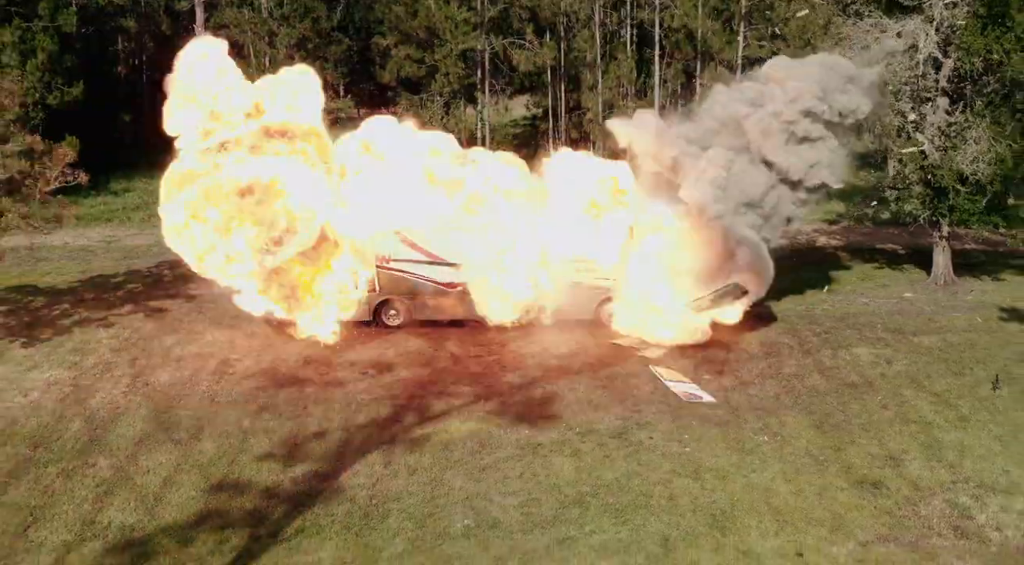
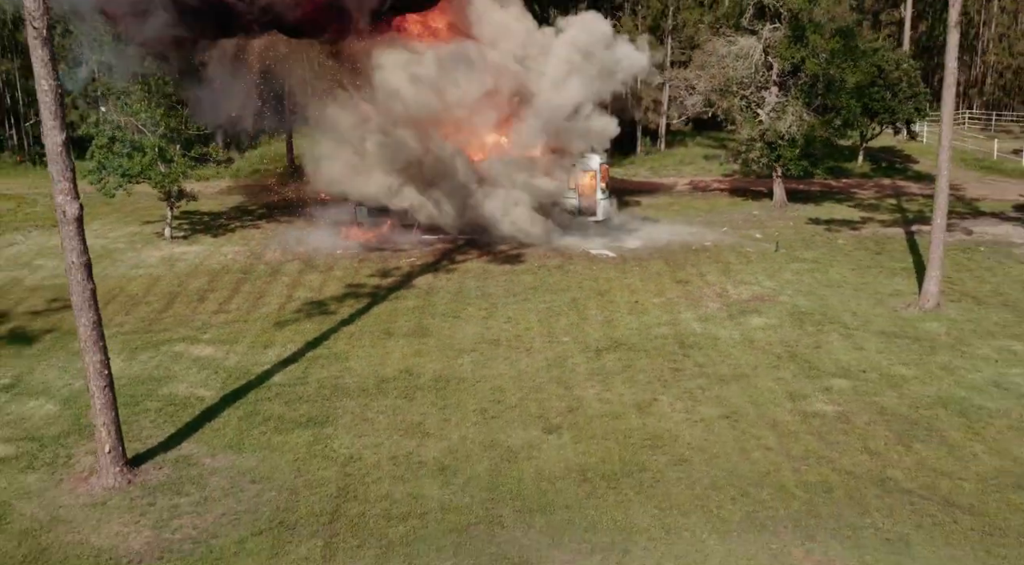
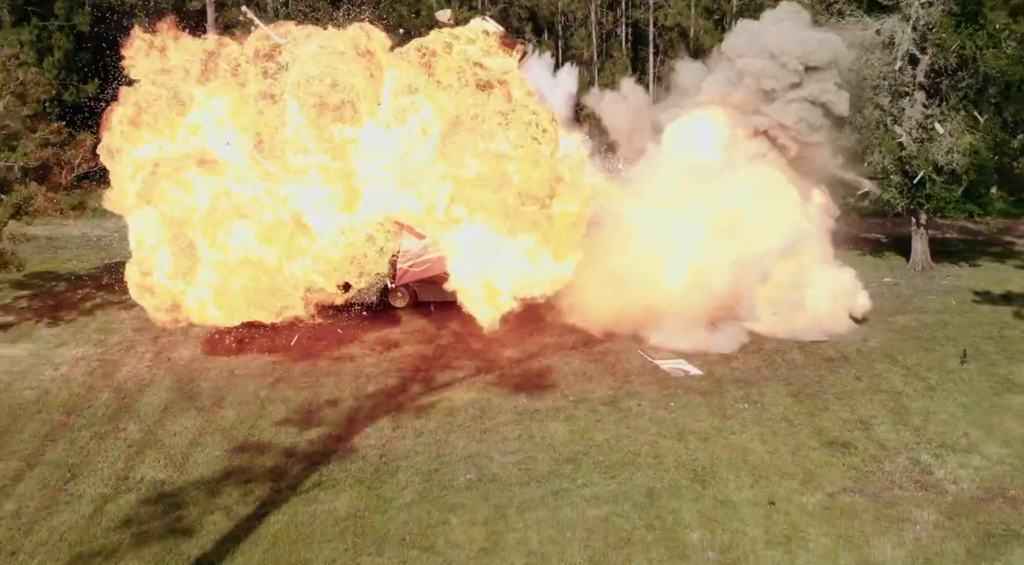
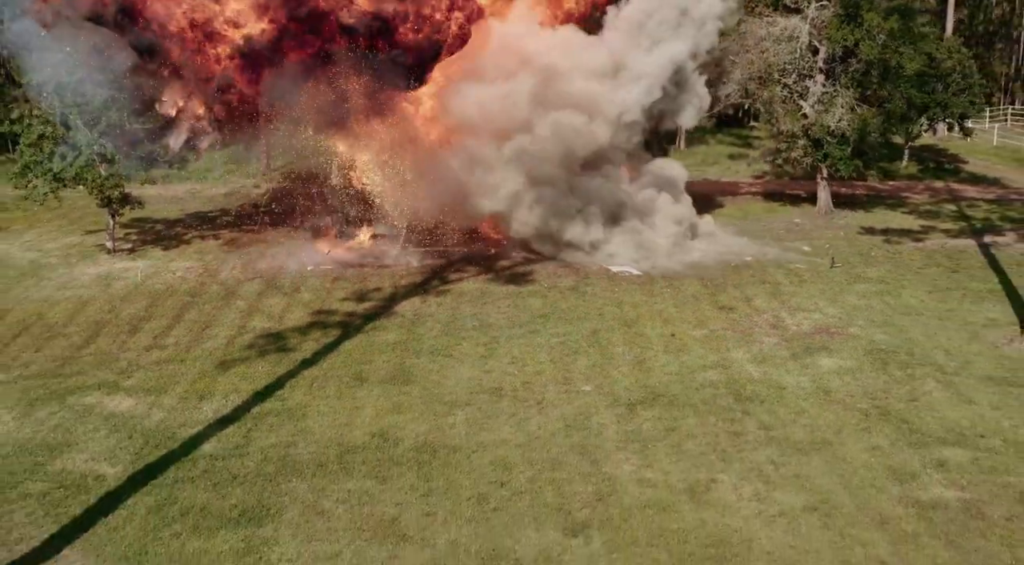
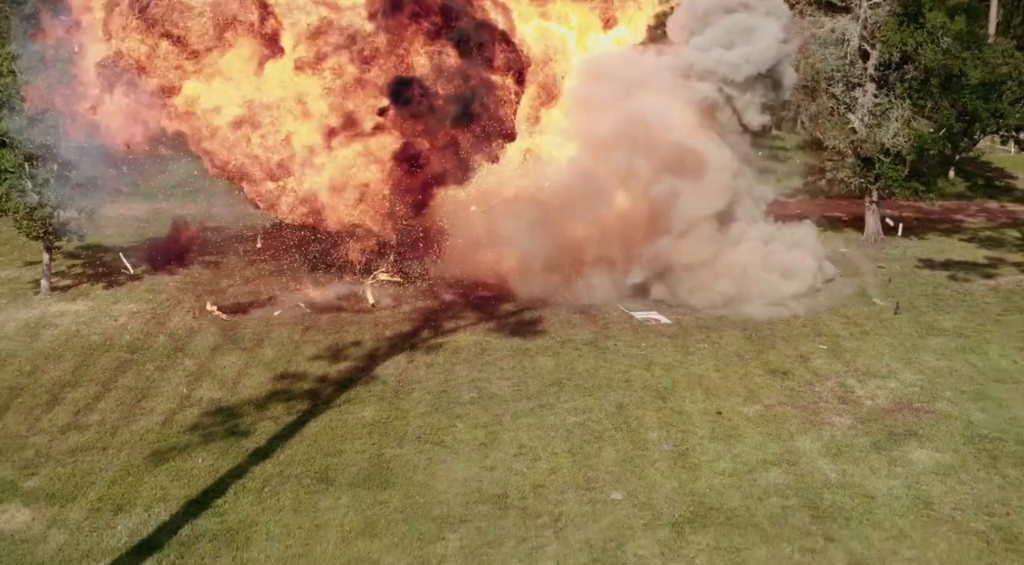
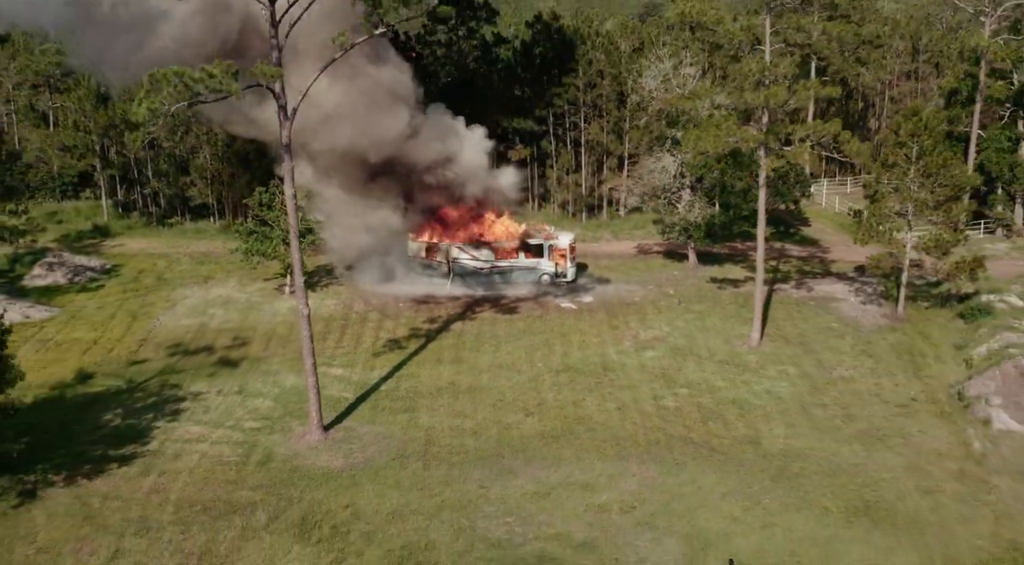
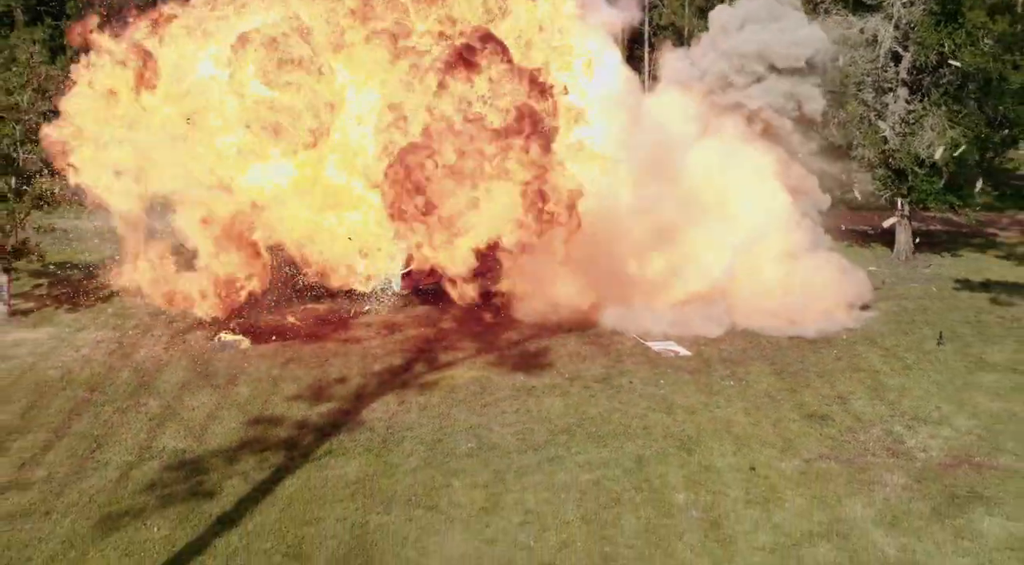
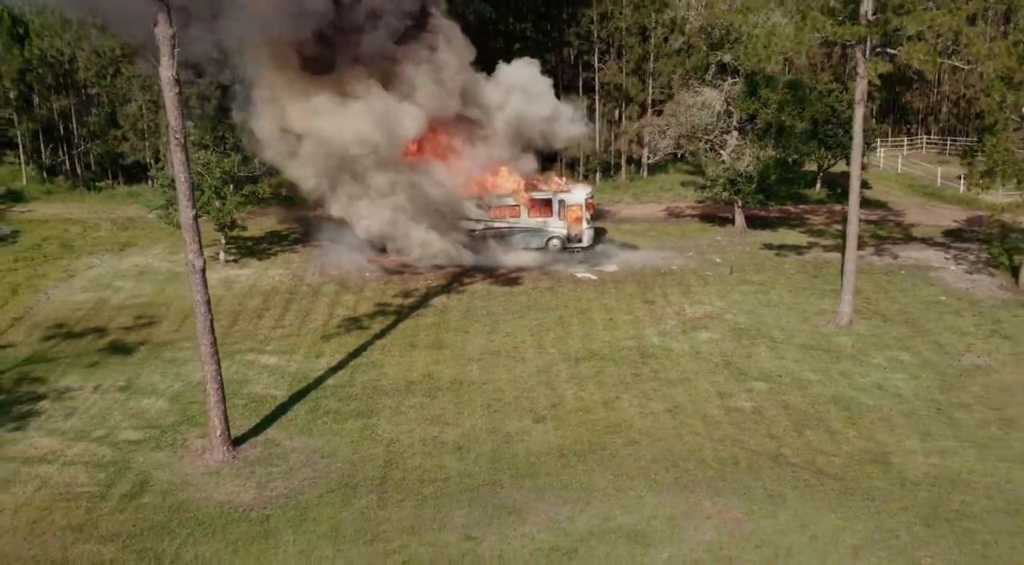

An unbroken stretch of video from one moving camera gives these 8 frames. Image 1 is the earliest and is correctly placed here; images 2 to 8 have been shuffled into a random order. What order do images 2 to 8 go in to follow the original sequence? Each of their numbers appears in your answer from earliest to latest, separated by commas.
3, 7, 5, 4, 2, 8, 6
